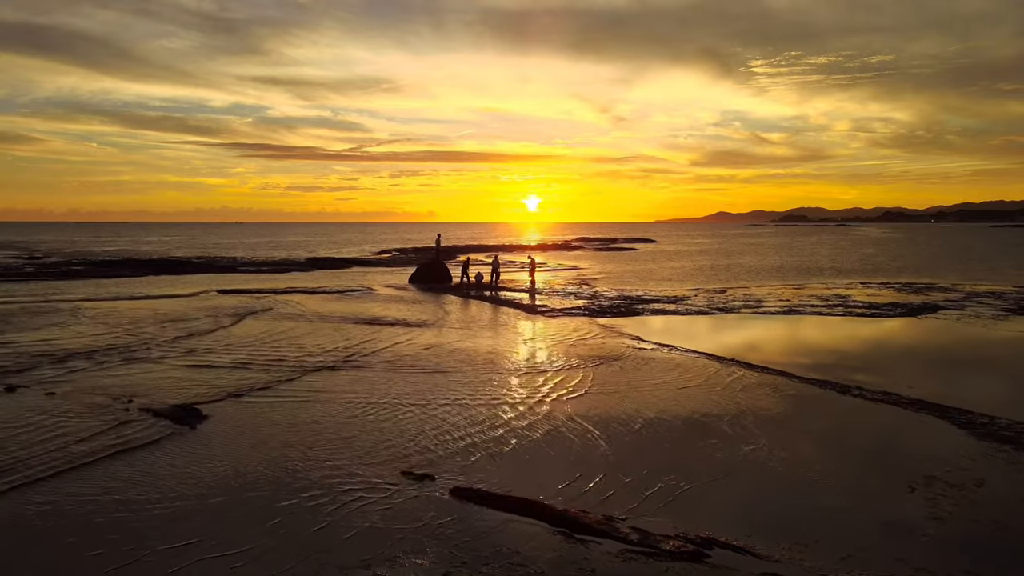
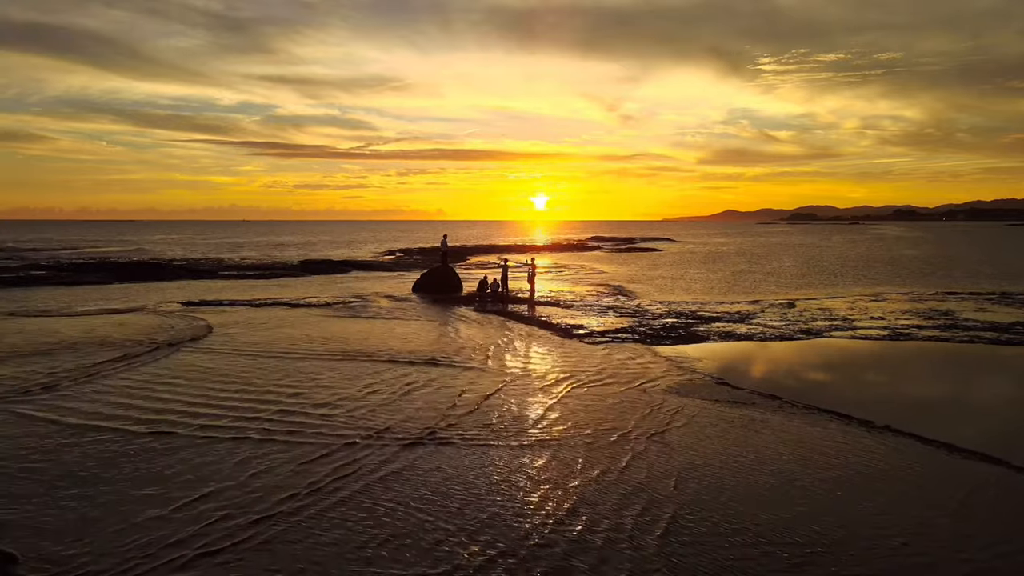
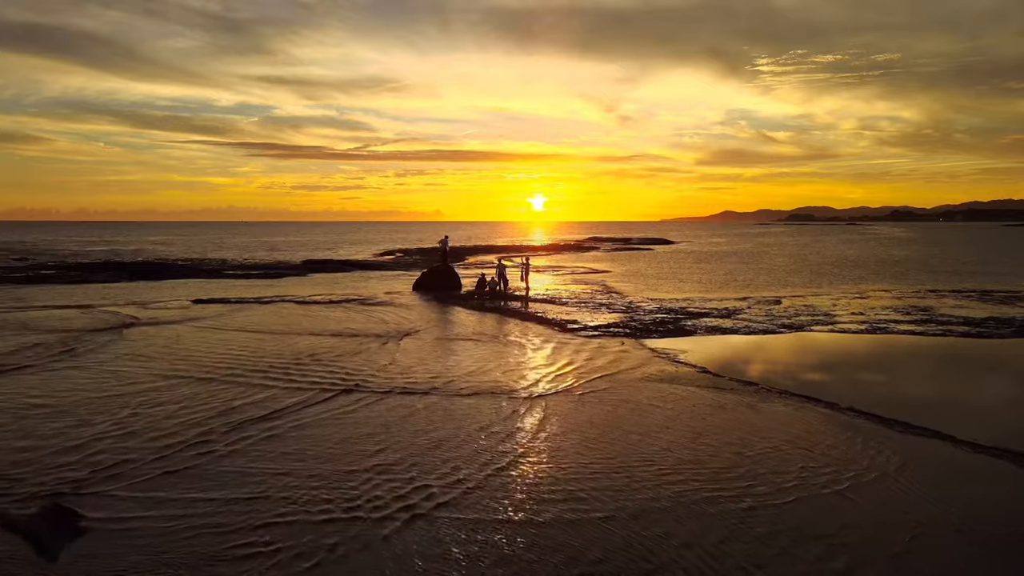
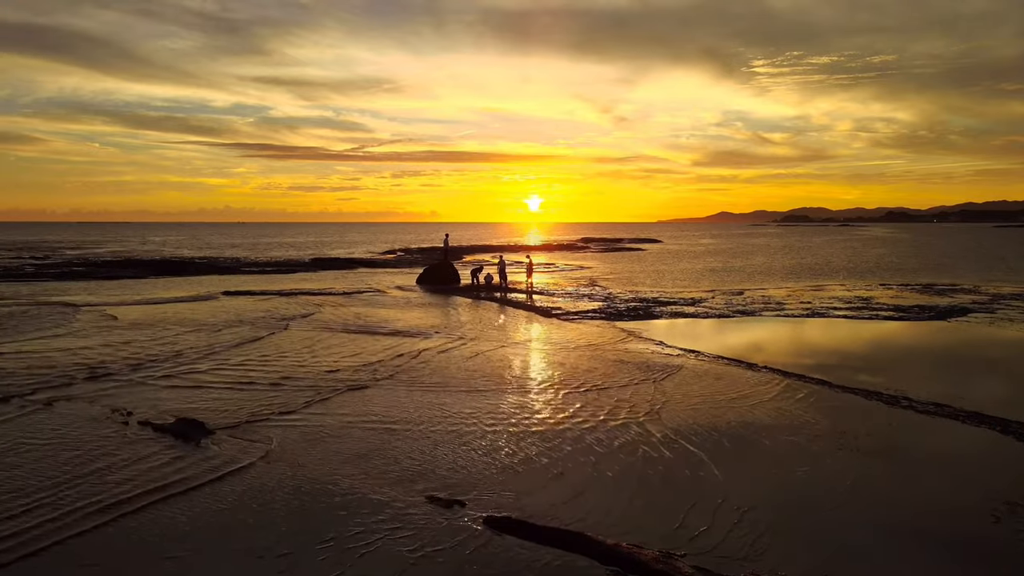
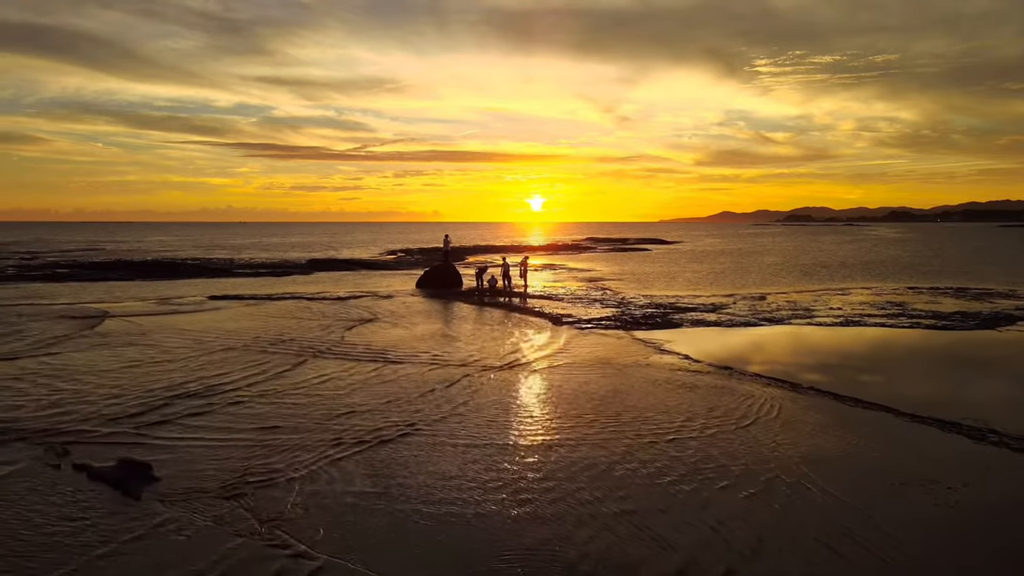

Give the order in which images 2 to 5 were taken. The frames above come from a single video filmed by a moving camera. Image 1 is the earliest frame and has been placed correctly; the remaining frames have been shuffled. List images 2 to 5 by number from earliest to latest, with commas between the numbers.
4, 5, 3, 2
